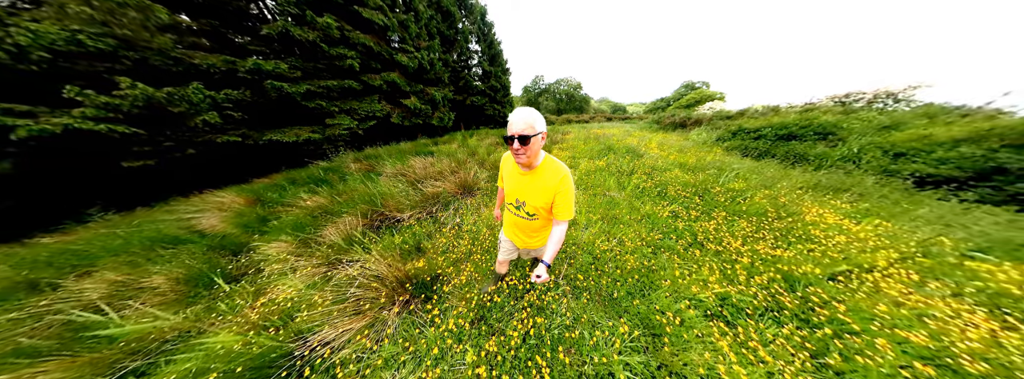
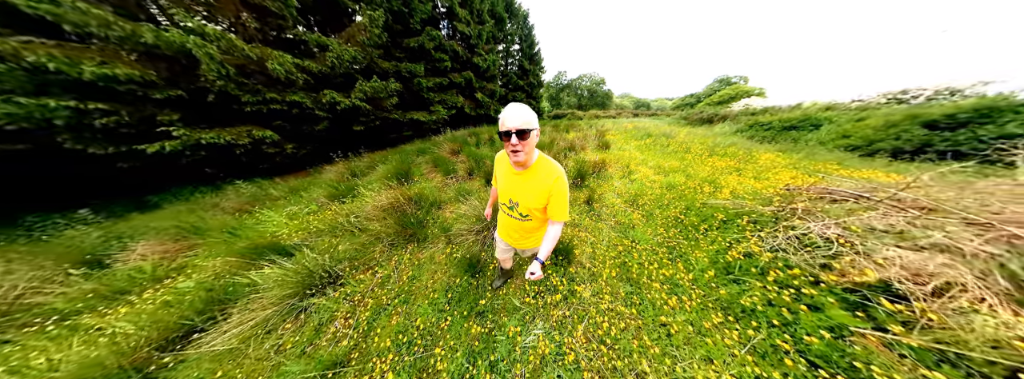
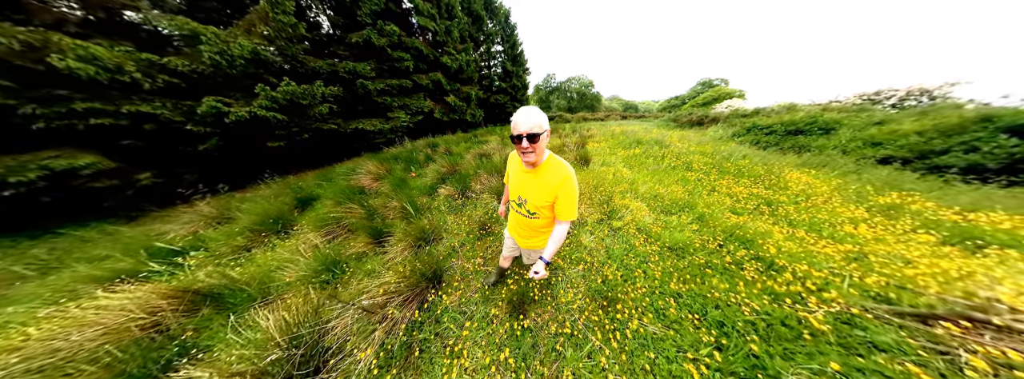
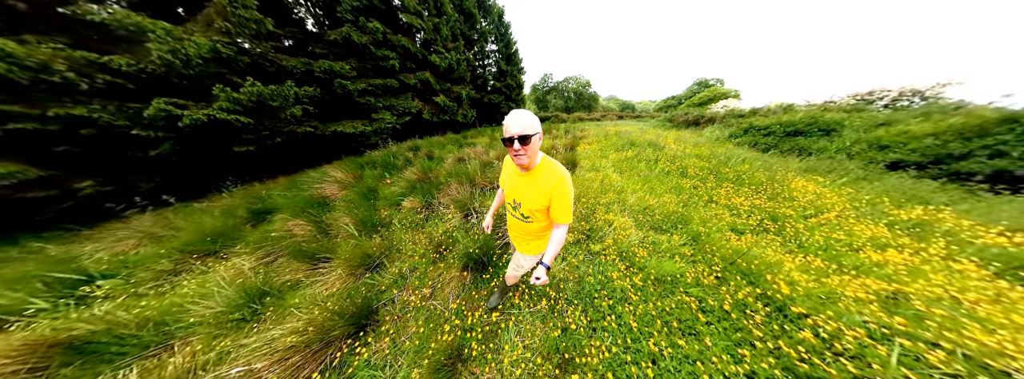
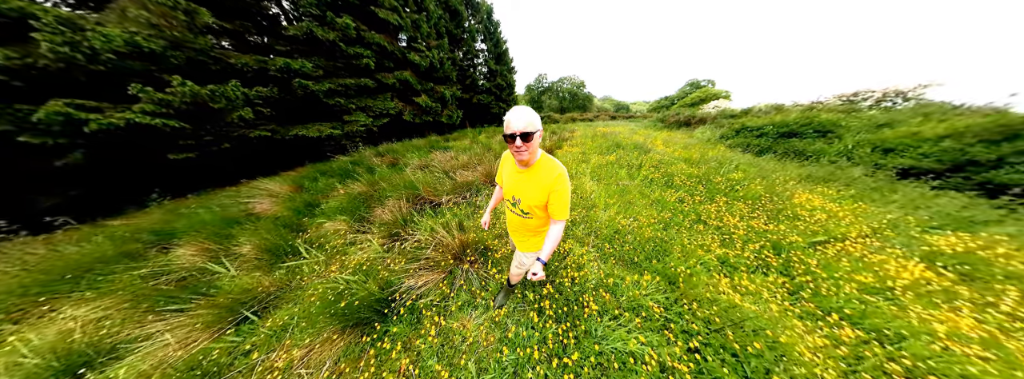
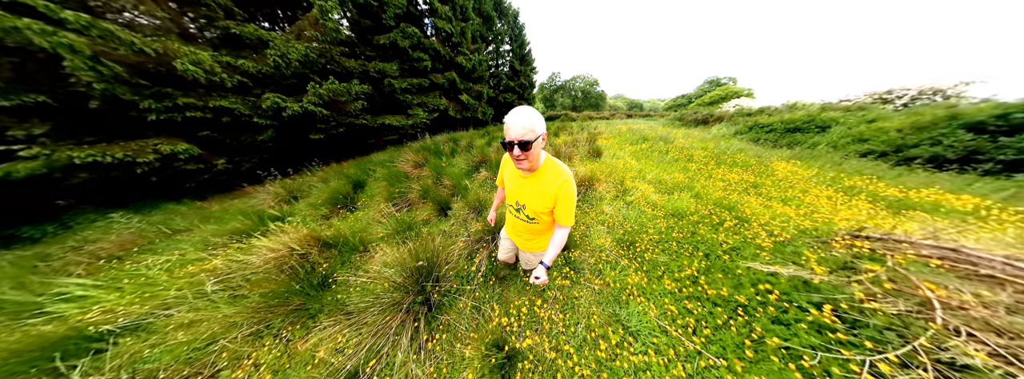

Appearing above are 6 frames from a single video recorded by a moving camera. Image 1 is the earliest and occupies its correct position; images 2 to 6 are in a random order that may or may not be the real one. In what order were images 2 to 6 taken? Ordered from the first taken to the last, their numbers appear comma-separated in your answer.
5, 4, 3, 6, 2
